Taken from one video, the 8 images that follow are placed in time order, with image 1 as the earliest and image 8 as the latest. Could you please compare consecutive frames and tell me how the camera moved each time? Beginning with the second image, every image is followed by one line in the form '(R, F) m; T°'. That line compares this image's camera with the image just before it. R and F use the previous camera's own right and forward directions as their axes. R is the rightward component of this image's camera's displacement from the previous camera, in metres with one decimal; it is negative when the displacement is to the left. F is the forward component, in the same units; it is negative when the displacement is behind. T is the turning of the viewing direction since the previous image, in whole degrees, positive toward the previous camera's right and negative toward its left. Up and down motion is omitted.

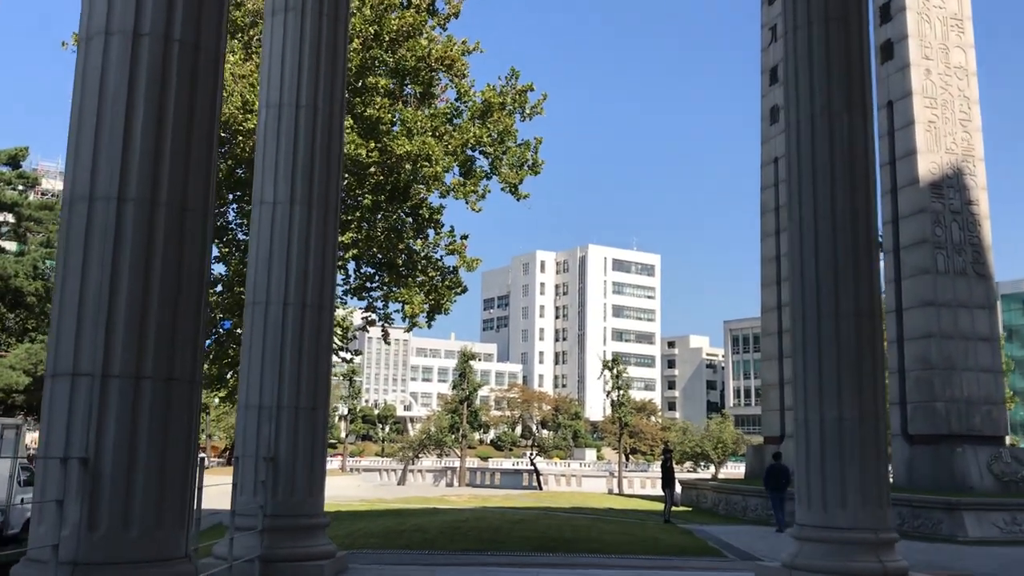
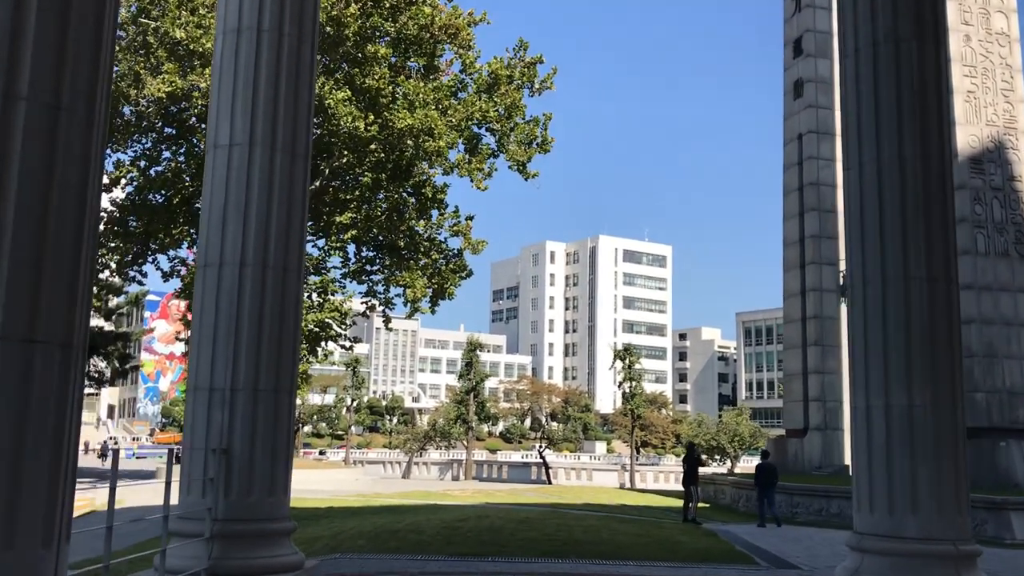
(+0.1, +1.5) m; -1°
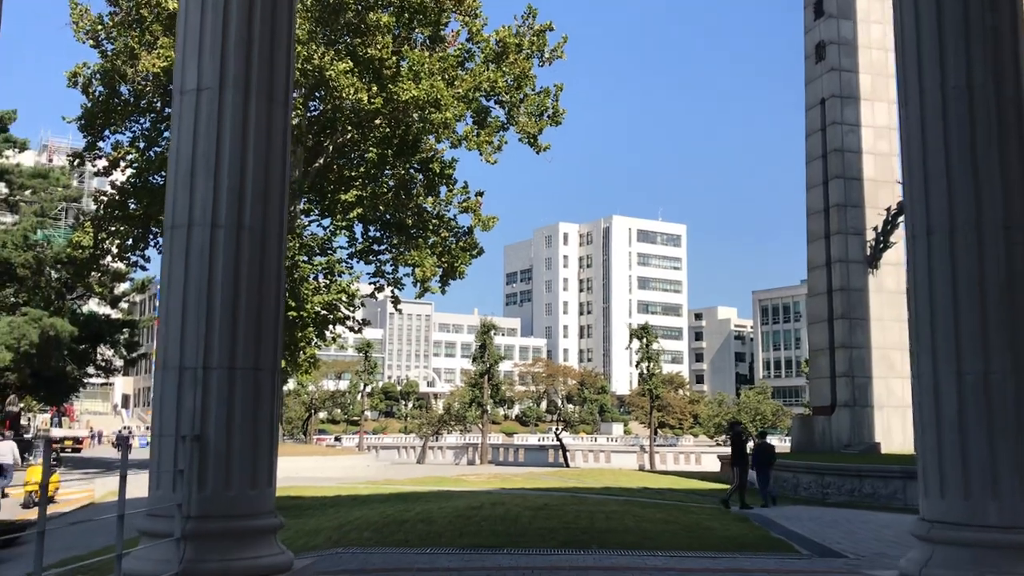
(0.0, +1.0) m; -1°
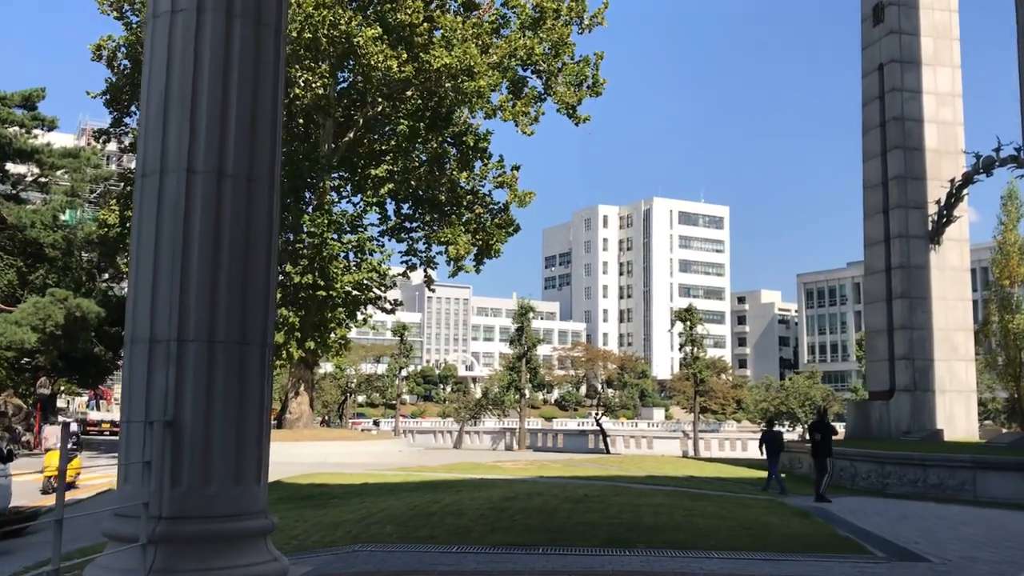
(0.0, +1.2) m; -2°
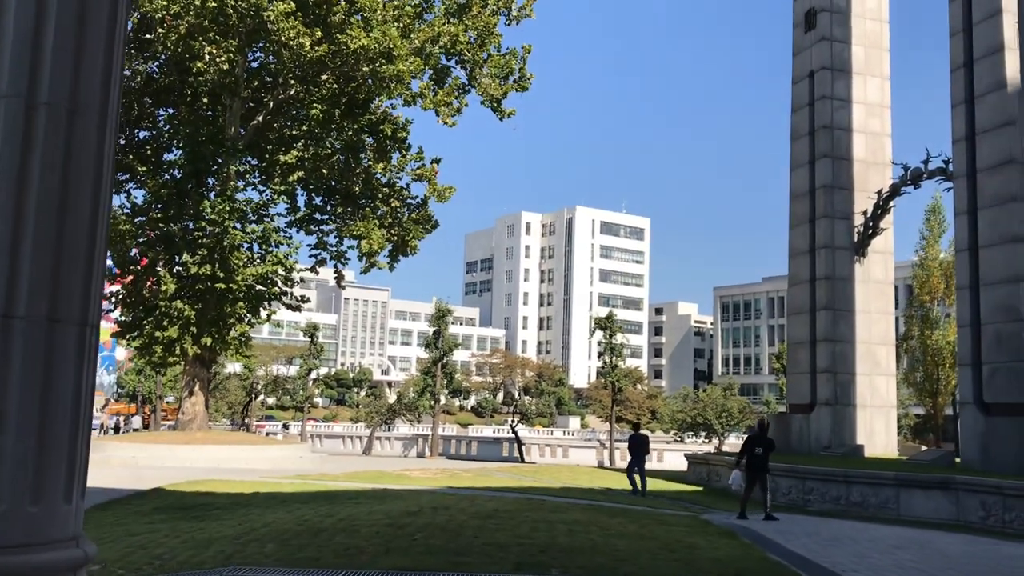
(+0.1, +1.2) m; +5°
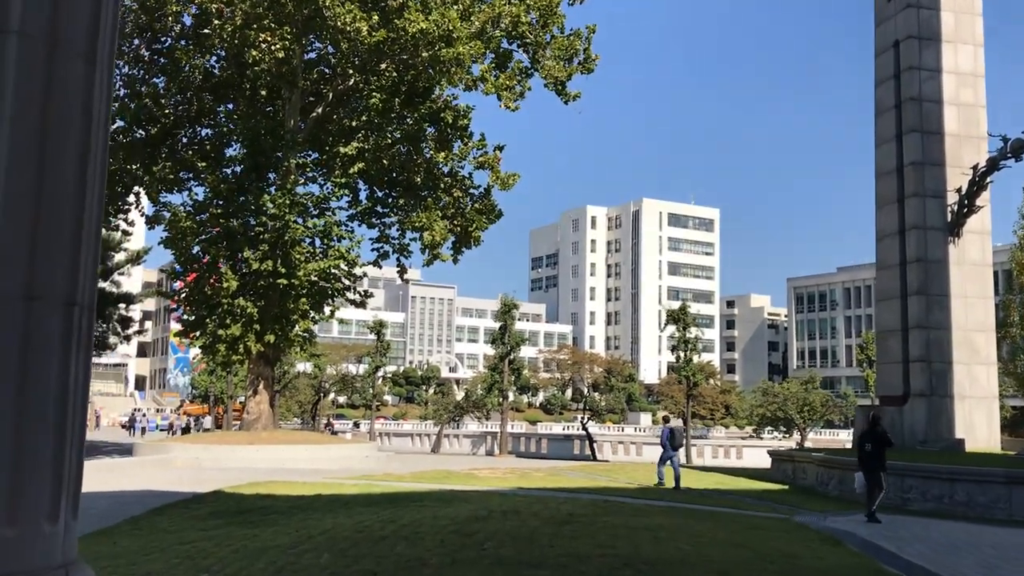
(-0.1, +1.0) m; -4°
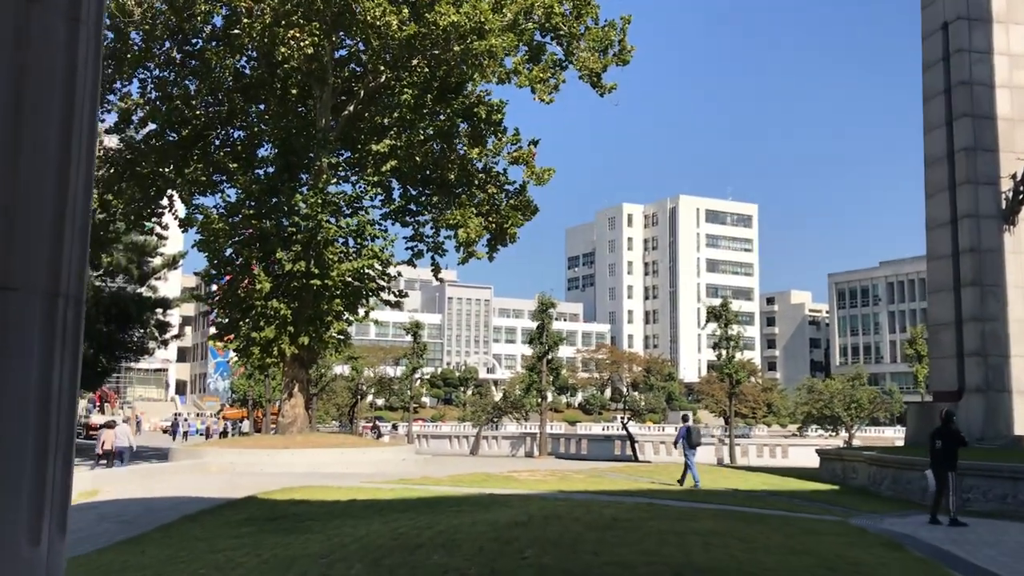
(0.0, +0.5) m; -2°
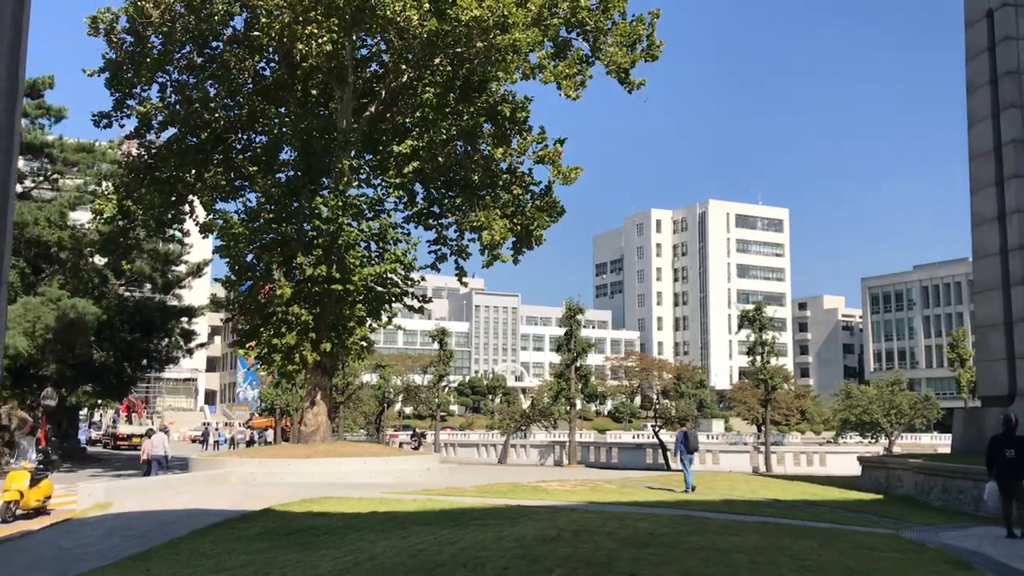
(0.0, +0.7) m; -2°
